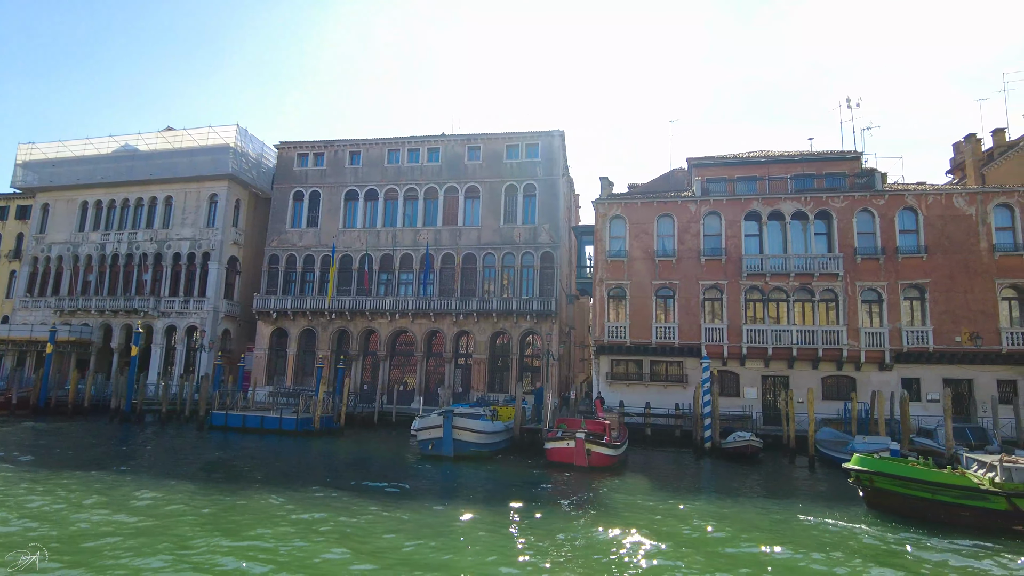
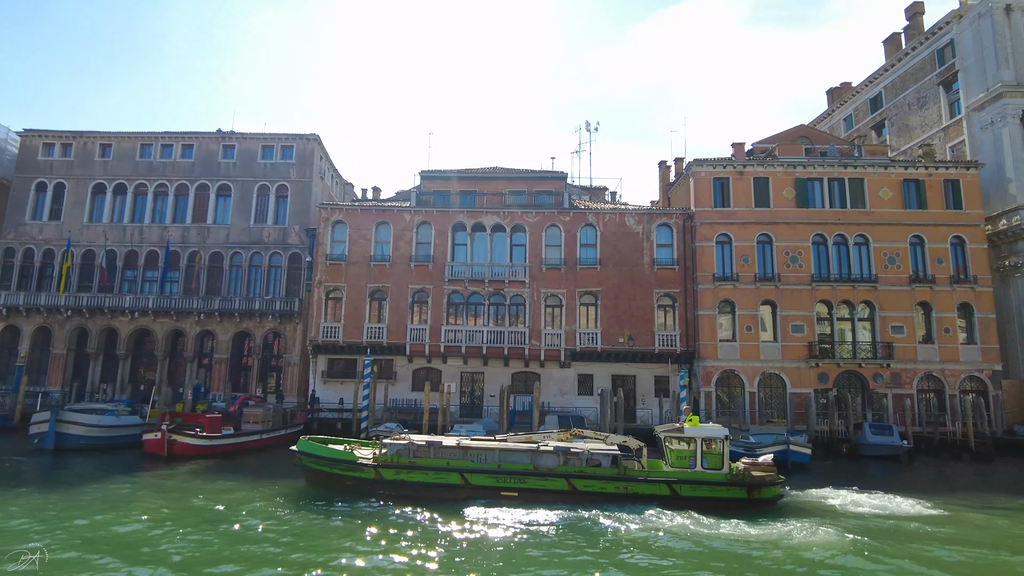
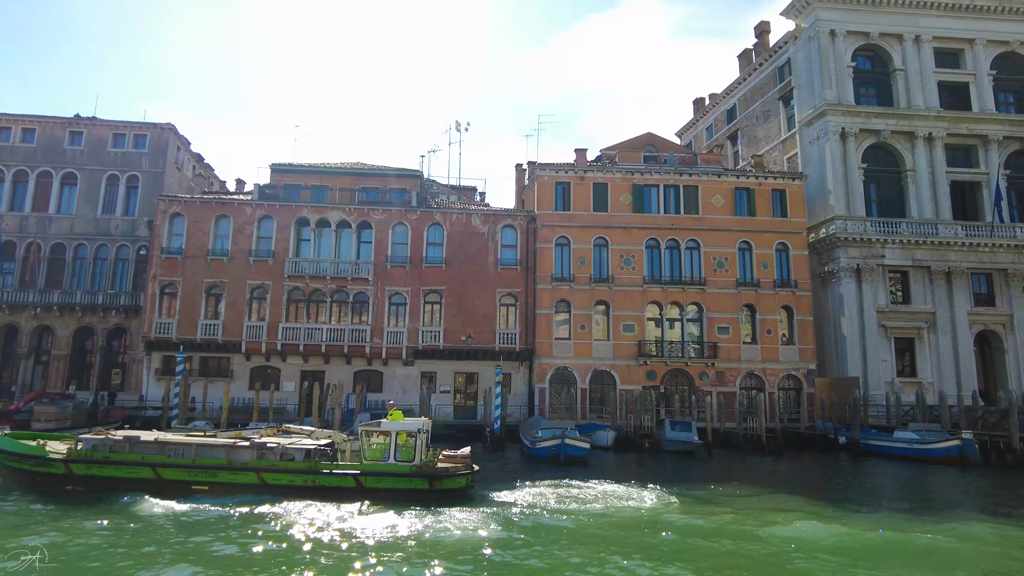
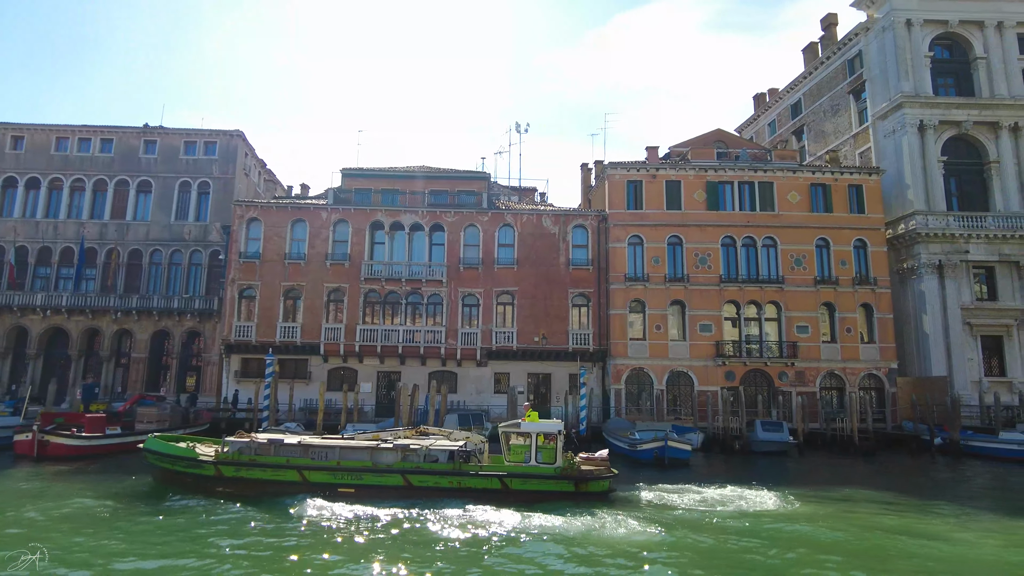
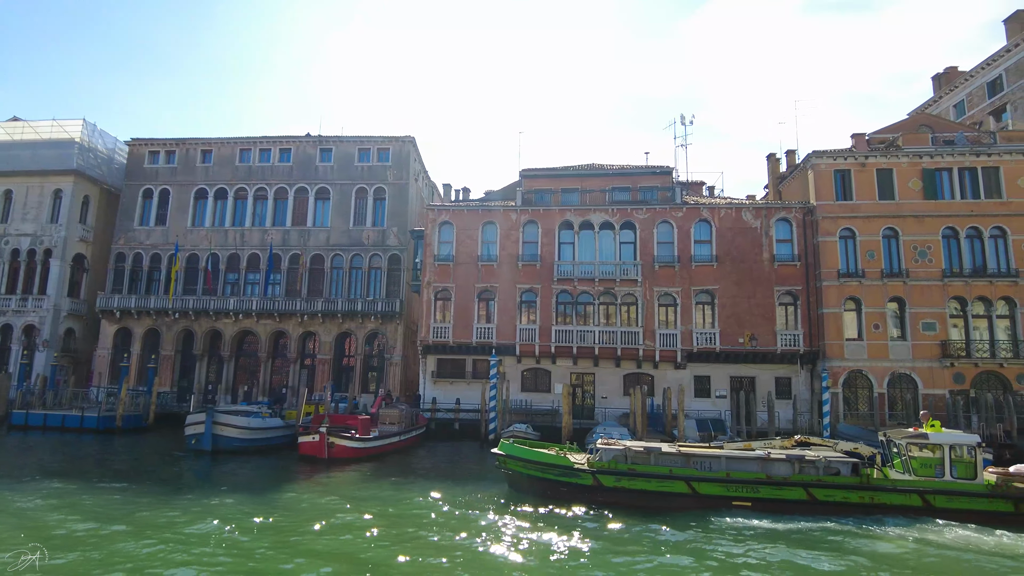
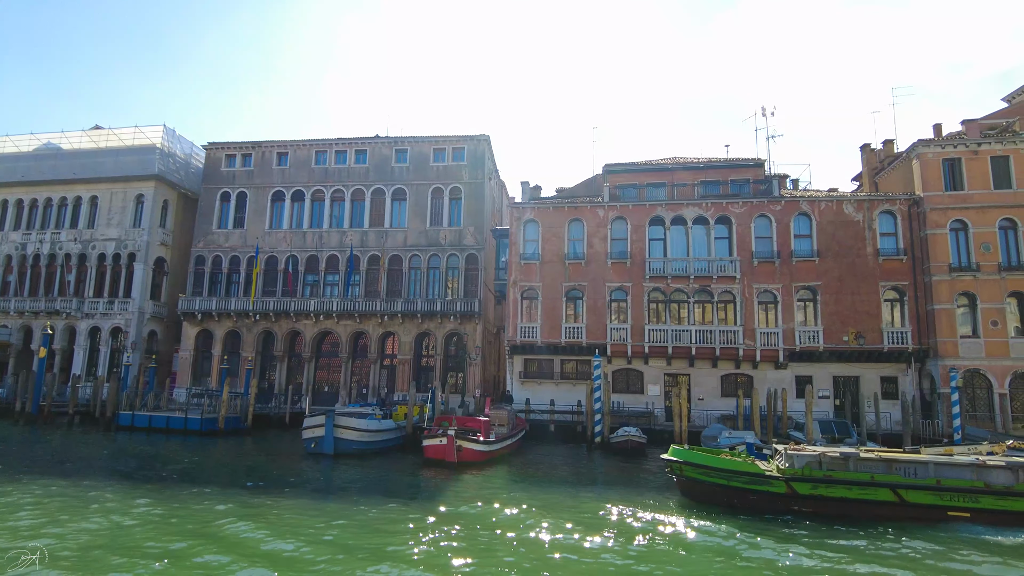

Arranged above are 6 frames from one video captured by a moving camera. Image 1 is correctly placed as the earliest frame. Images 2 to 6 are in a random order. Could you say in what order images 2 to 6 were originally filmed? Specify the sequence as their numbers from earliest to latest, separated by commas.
6, 5, 2, 4, 3
